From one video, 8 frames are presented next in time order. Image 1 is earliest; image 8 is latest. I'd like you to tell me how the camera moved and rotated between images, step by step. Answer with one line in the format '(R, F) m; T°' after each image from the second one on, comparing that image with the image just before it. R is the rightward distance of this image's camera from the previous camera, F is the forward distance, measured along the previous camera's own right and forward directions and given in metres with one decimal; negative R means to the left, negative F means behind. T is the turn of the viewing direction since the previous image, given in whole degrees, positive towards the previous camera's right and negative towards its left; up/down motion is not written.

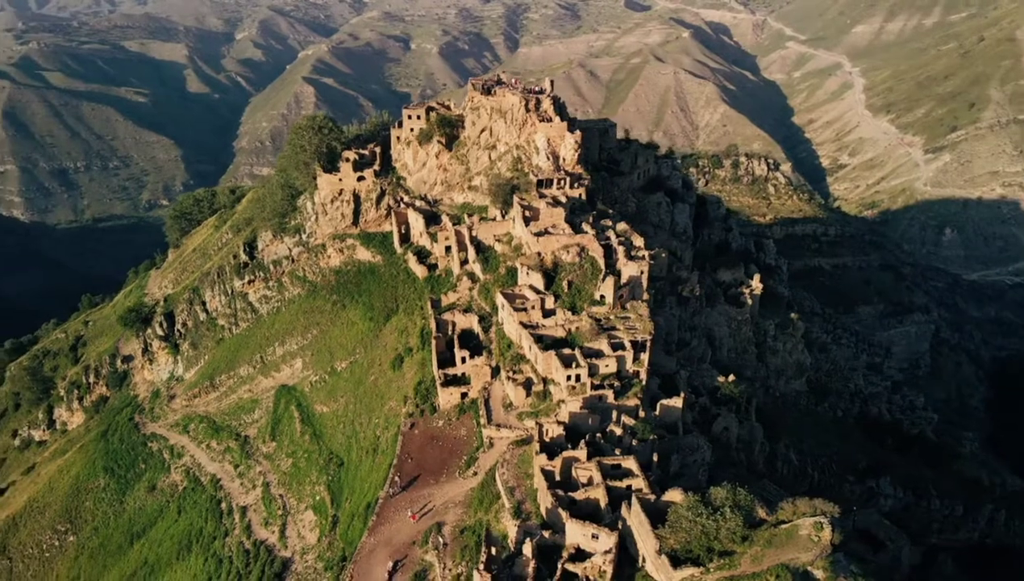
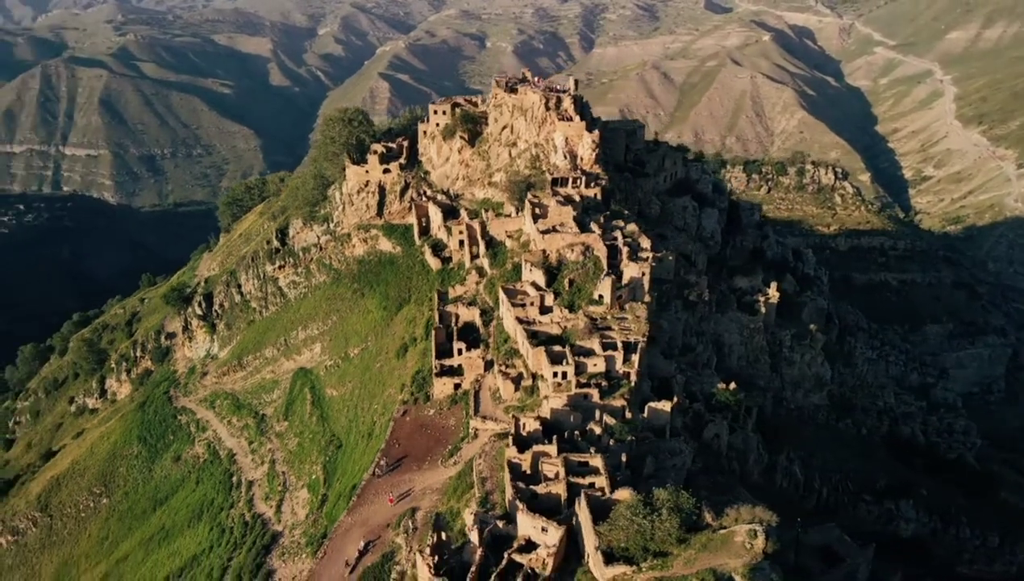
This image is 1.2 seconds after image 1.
(+4.8, -0.4) m; -5°
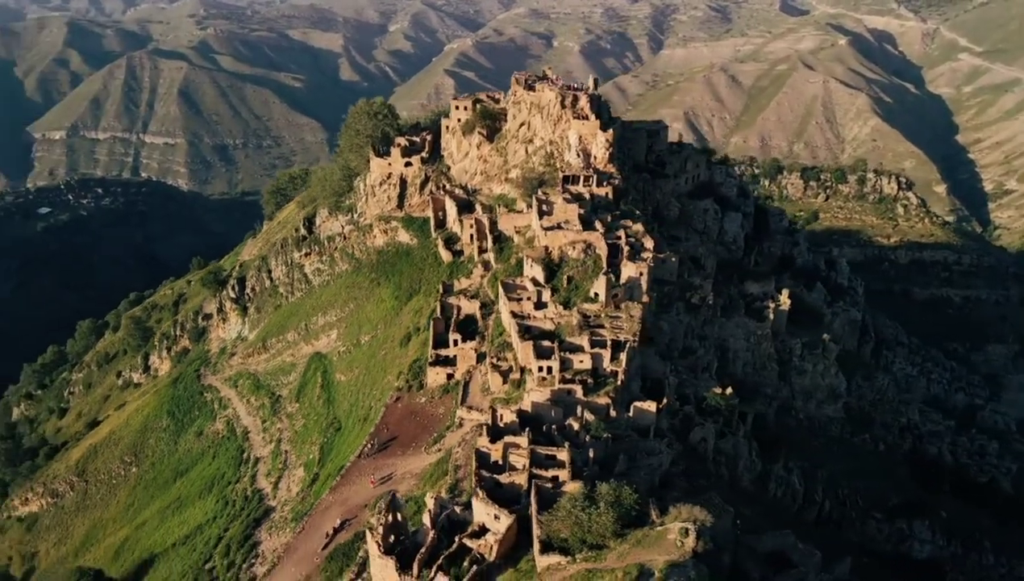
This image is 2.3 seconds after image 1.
(+4.5, -0.5) m; -5°
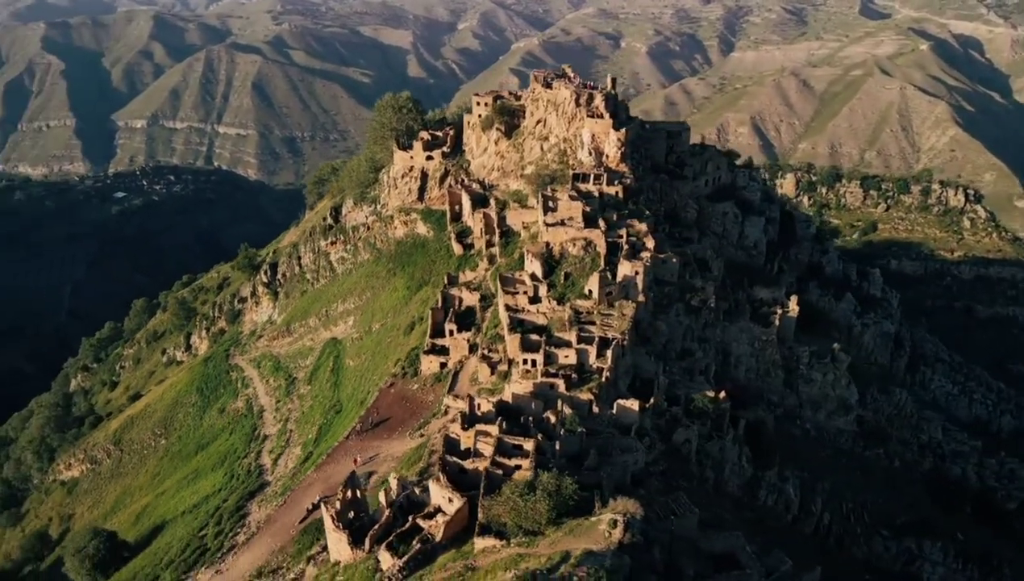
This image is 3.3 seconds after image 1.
(+4.6, -0.6) m; -5°
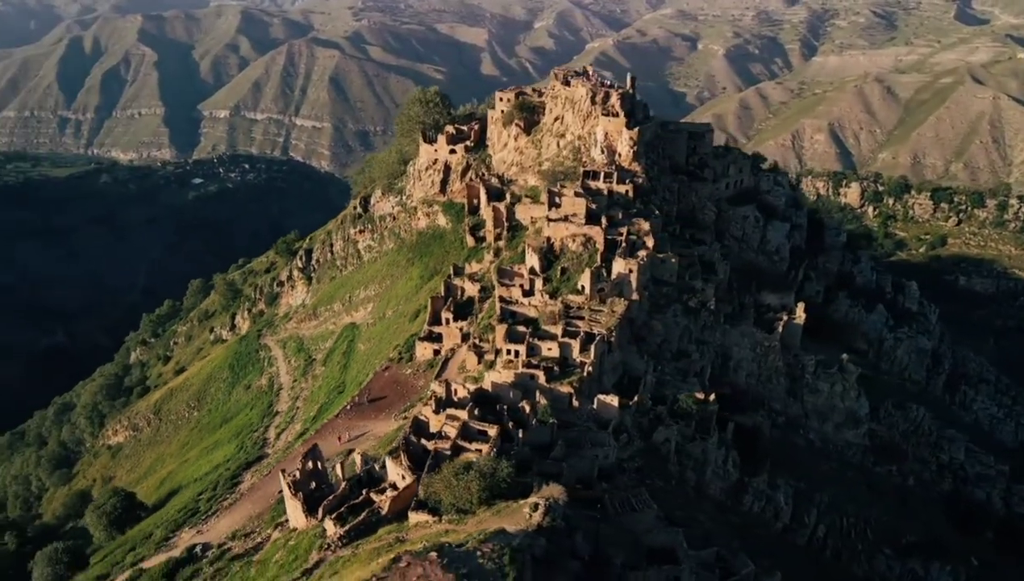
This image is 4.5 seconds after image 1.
(+5.2, -0.7) m; -5°
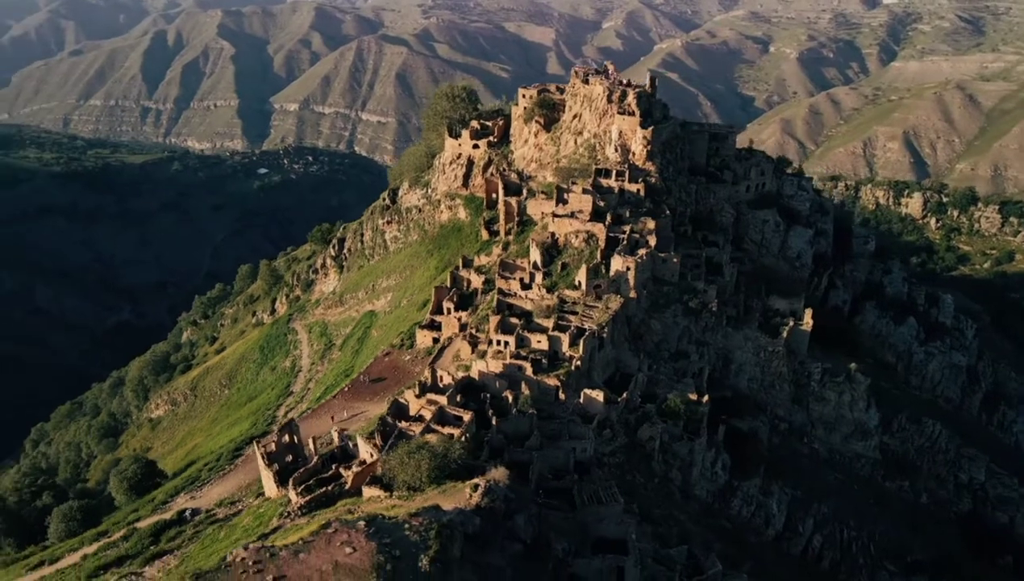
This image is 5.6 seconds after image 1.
(+4.5, -0.7) m; -4°
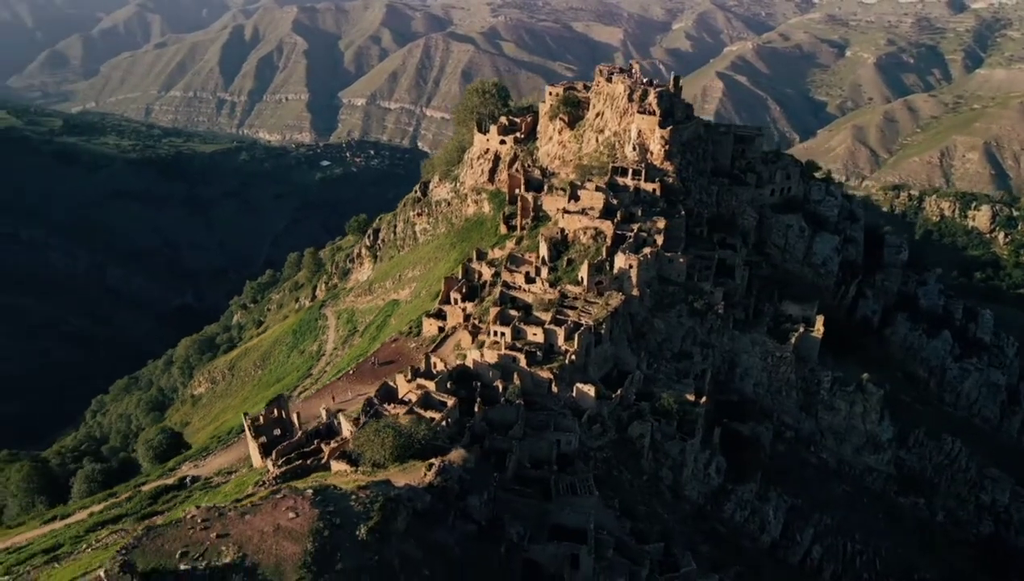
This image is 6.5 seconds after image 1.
(+4.1, -0.7) m; -4°
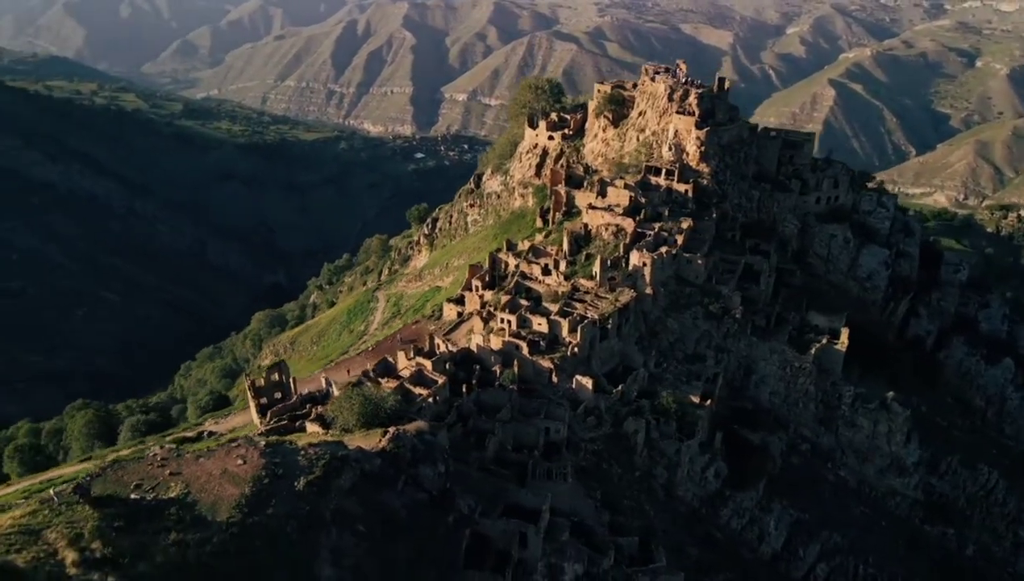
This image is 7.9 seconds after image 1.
(+5.8, -0.9) m; -7°
